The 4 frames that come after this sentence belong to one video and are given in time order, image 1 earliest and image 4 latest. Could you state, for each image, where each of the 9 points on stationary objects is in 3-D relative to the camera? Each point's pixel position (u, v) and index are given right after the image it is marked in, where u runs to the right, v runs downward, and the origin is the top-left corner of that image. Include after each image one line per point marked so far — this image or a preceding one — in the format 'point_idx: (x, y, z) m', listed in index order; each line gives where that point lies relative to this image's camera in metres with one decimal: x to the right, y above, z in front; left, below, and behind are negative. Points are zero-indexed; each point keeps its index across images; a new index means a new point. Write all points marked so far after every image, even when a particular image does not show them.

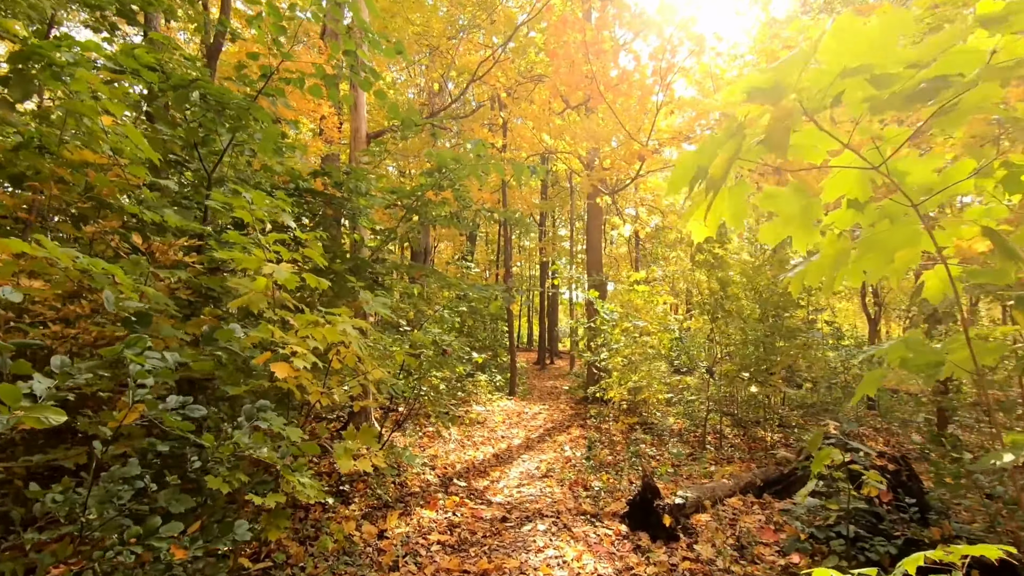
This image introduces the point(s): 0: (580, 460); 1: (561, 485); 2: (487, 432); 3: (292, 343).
0: (+0.6, -1.6, +5.0) m
1: (+0.4, -1.6, +4.3) m
2: (-0.3, -1.7, +6.3) m
3: (-0.8, -0.2, +2.0) m
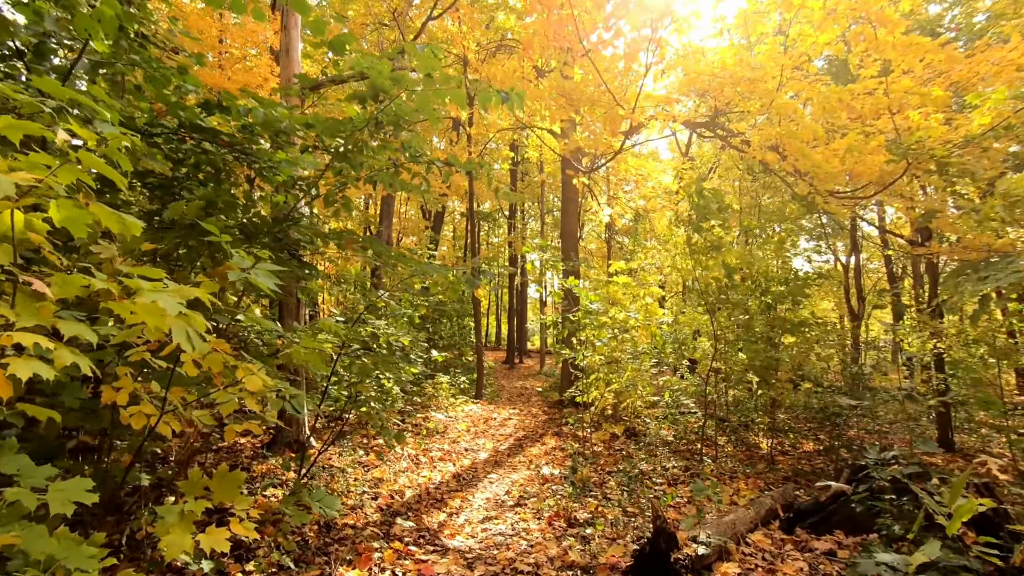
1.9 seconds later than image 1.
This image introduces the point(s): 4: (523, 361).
0: (+0.4, -1.5, +4.2) m
1: (+0.2, -1.5, +3.4) m
2: (-0.6, -1.6, +5.3) m
3: (-0.9, -0.1, +1.0) m
4: (+0.4, -2.6, +19.3) m
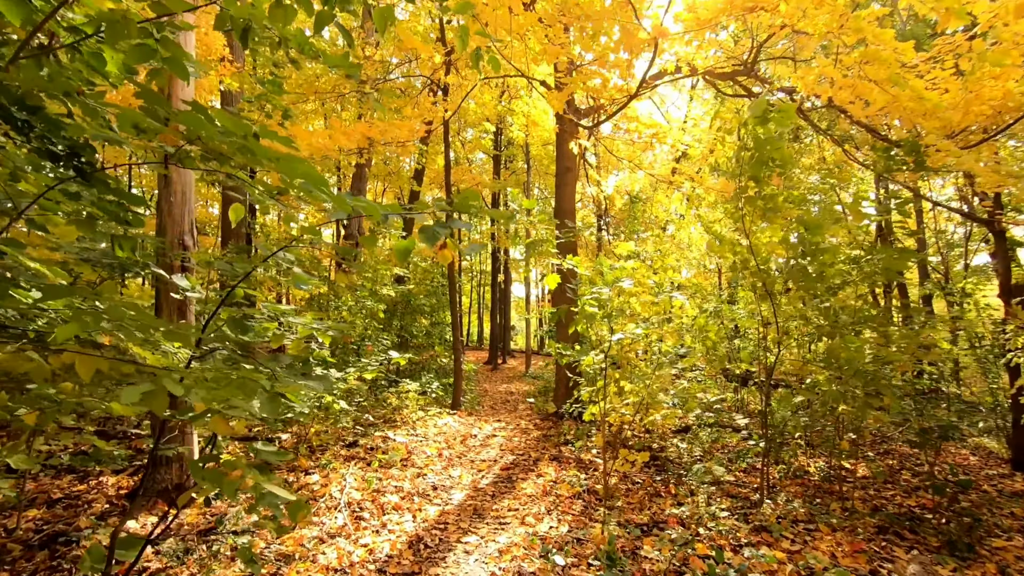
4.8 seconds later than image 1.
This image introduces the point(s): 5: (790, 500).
0: (+0.3, -1.3, +2.8) m
1: (+0.1, -1.3, +2.0) m
2: (-0.7, -1.4, +3.9) m
3: (-0.9, +0.1, -0.4) m
4: (-0.2, -2.4, +17.9) m
5: (+1.9, -1.5, +3.8) m
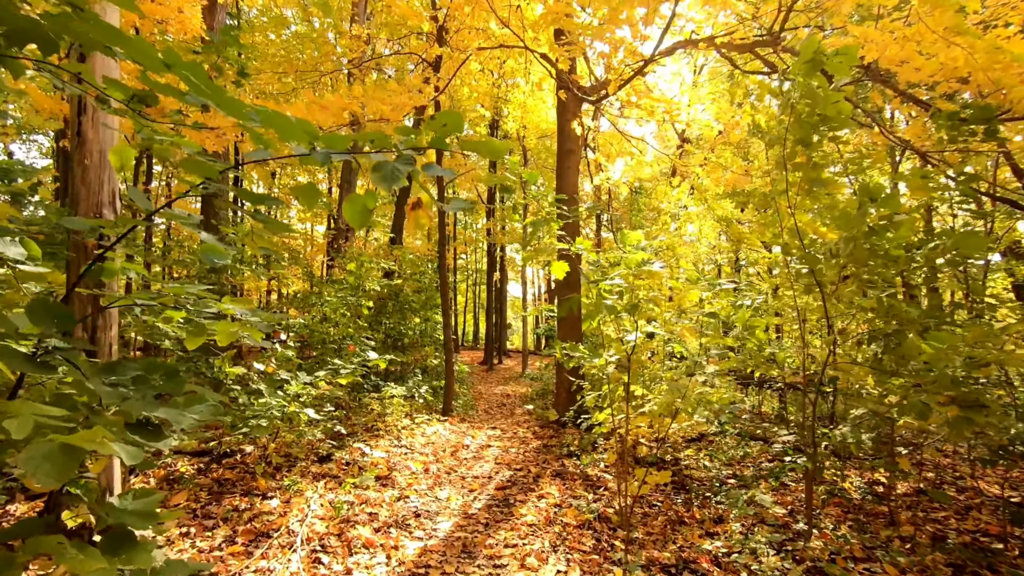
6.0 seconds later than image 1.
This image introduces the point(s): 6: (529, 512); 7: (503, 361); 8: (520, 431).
0: (+0.3, -1.3, +2.2) m
1: (+0.1, -1.2, +1.4) m
2: (-0.8, -1.3, +3.3) m
3: (-0.8, +0.2, -1.0) m
4: (-0.3, -2.4, +17.3) m
5: (+1.9, -1.4, +3.2) m
6: (+0.1, -1.4, +3.5) m
7: (-0.3, -2.4, +17.5) m
8: (+0.1, -1.6, +6.1) m
